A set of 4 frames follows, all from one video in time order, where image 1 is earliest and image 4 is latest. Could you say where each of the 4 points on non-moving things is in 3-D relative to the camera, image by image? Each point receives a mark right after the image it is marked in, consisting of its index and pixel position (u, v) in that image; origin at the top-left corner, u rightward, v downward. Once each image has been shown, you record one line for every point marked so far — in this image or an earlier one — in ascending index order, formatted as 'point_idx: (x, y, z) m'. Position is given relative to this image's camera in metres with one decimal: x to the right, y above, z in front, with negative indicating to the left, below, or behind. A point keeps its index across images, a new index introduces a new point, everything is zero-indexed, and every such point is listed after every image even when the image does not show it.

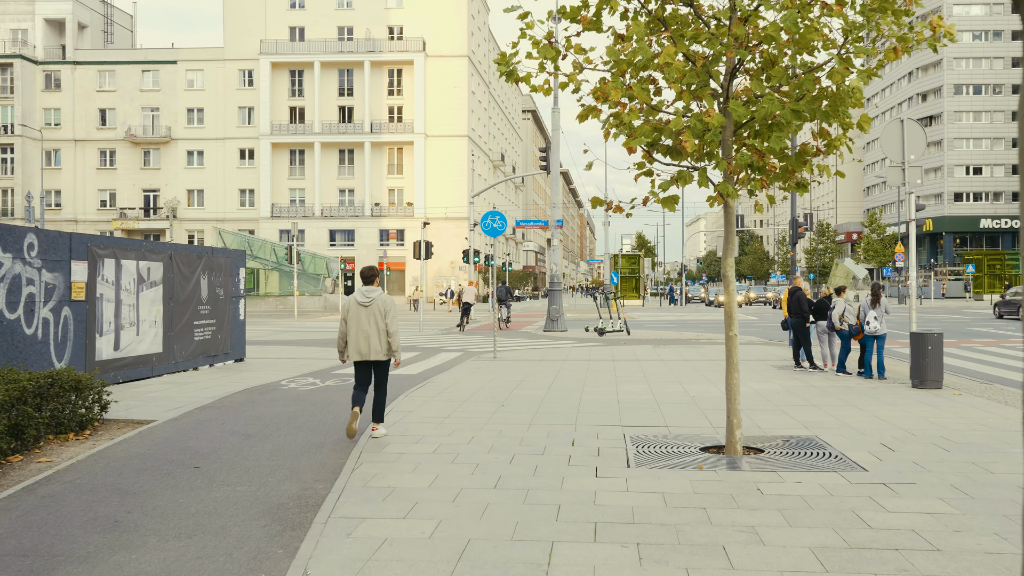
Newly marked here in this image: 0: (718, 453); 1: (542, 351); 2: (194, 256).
0: (+1.7, -1.4, +7.0) m
1: (+0.7, -1.3, +17.7) m
2: (-5.3, +0.5, +14.1) m
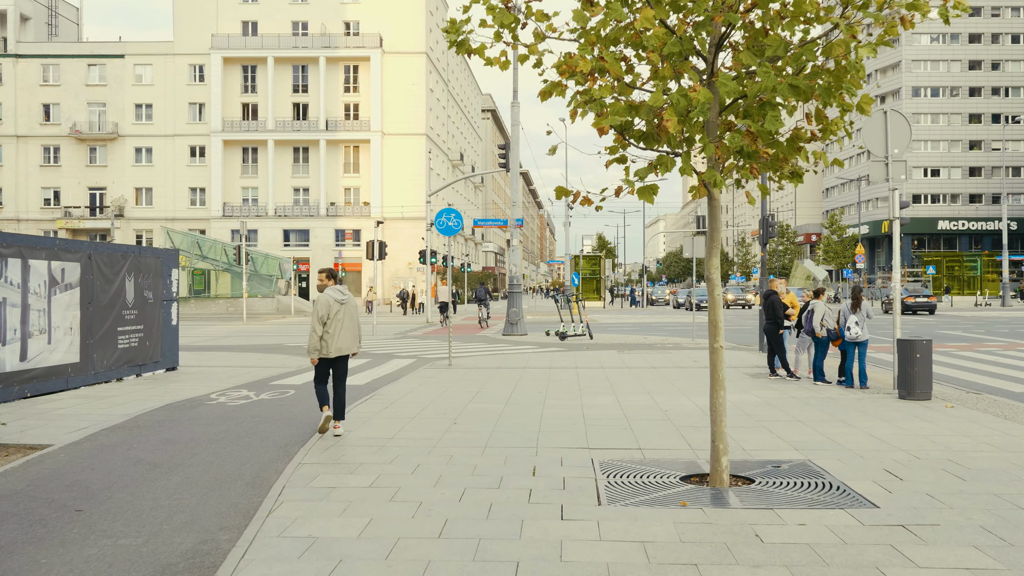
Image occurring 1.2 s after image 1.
0: (+1.4, -1.4, +6.1) m
1: (-0.2, -1.4, +16.7) m
2: (-5.9, +0.5, +12.8) m
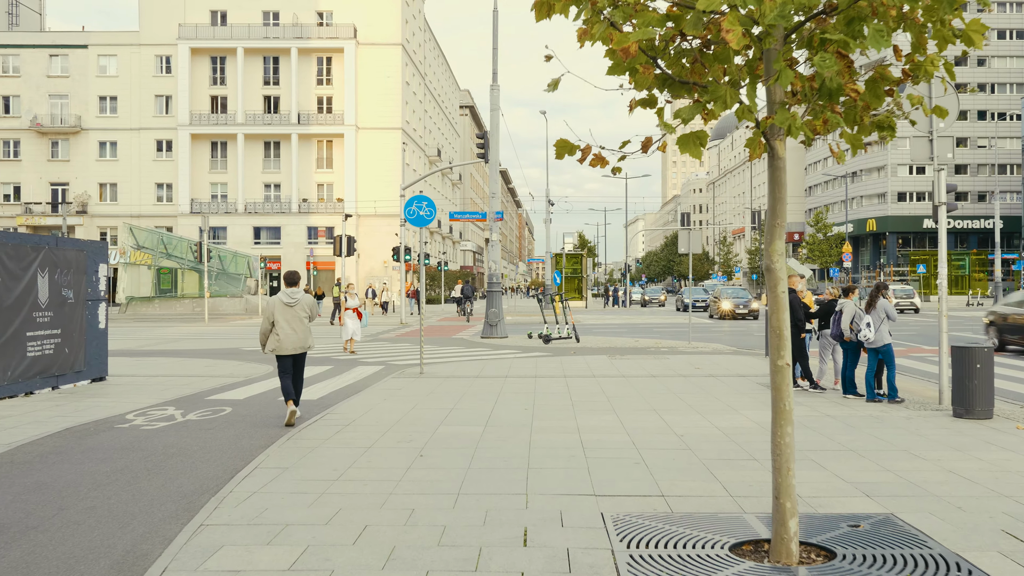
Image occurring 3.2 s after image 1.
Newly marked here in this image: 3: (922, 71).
0: (+1.3, -1.4, +4.4) m
1: (-0.6, -1.3, +14.9) m
2: (-6.2, +0.5, +10.9) m
3: (+2.3, +1.2, +4.7) m
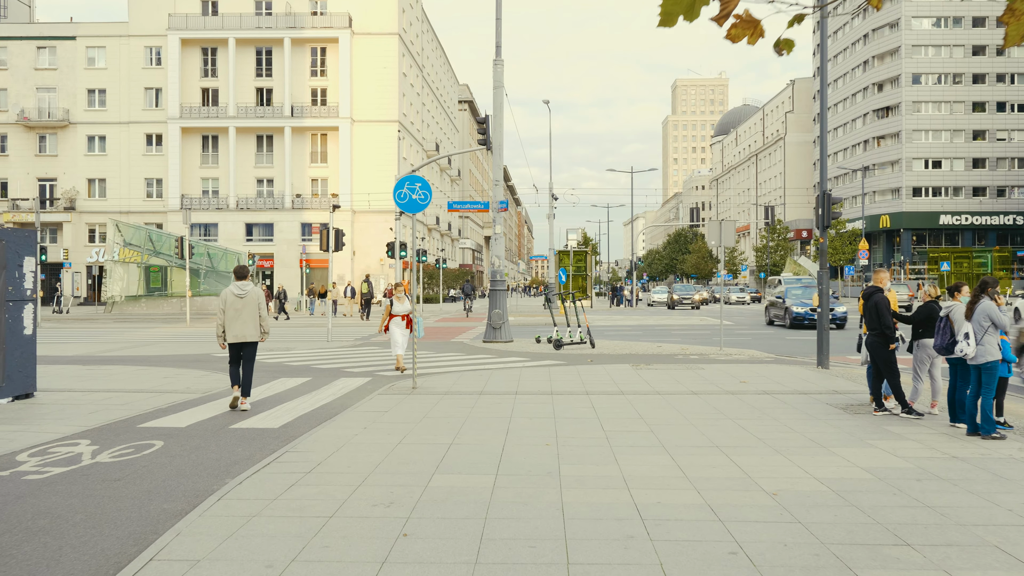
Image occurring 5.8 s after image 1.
0: (+1.4, -1.4, +2.2) m
1: (-0.4, -1.3, +12.8) m
2: (-6.1, +0.5, +8.7) m
3: (+2.4, +1.2, +2.6) m
